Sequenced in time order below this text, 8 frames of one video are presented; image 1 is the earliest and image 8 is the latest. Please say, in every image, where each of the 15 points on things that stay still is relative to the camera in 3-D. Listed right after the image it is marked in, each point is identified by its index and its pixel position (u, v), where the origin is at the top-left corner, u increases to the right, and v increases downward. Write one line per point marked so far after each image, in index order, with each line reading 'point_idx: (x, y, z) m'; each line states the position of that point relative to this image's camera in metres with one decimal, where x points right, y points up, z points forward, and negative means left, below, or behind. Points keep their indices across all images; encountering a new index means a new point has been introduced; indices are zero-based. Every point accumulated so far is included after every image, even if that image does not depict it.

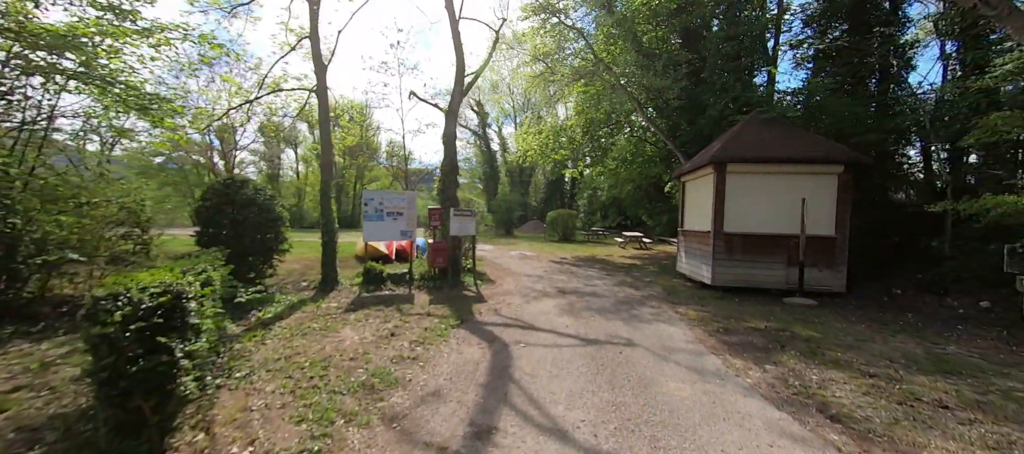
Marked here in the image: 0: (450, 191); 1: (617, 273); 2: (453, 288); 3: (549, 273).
0: (-1.7, +1.0, +10.4) m
1: (+3.5, -1.6, +12.8) m
2: (-1.4, -1.5, +9.2) m
3: (+1.3, -1.6, +12.7) m
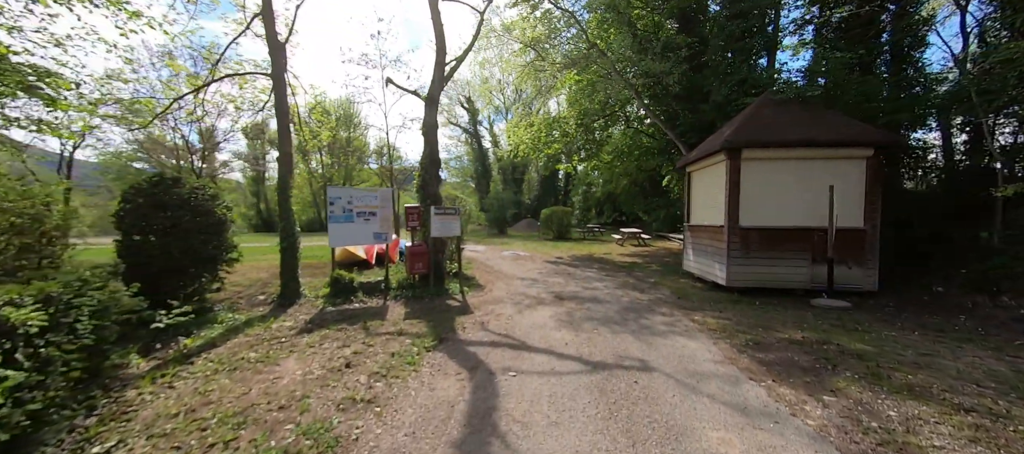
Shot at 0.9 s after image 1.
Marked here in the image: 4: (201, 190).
0: (-2.0, +1.0, +9.2) m
1: (+3.3, -1.5, +11.8) m
2: (-1.6, -1.5, +8.1) m
3: (+1.0, -1.5, +11.6) m
4: (-5.2, +0.6, +6.3) m
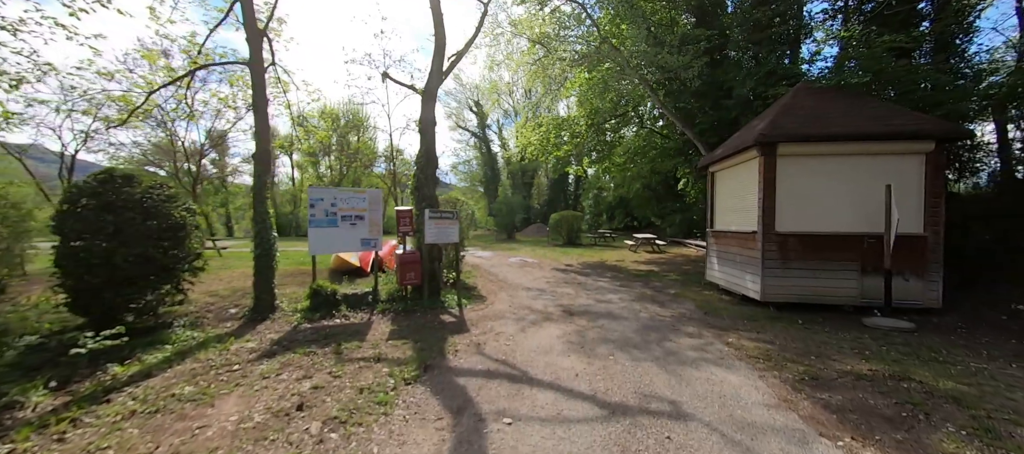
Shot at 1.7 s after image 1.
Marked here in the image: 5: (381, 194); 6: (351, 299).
0: (-1.9, +0.8, +8.4) m
1: (+3.4, -1.6, +10.7) m
2: (-1.6, -1.6, +7.2) m
3: (+1.1, -1.7, +10.7) m
4: (-5.1, +0.5, +5.5) m
5: (-2.5, +0.6, +7.3) m
6: (-3.0, -1.4, +7.0) m
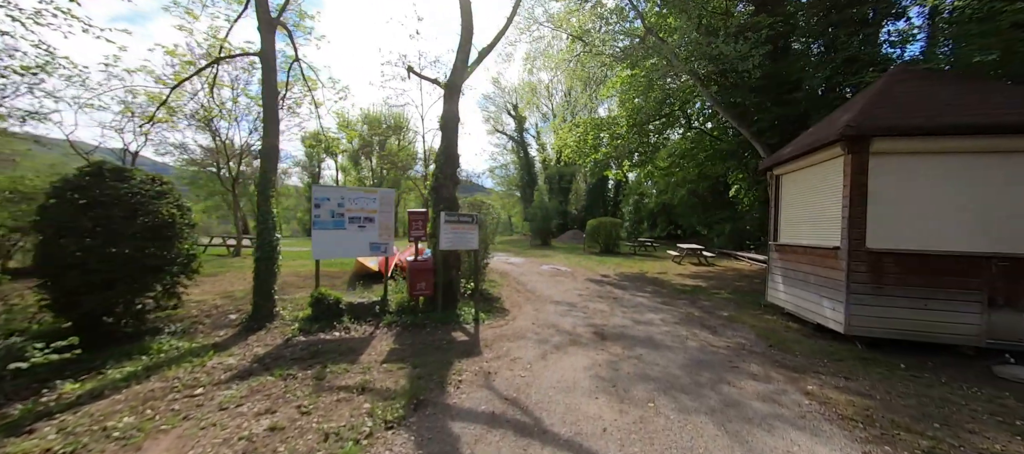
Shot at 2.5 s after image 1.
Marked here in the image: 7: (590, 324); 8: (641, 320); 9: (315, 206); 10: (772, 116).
0: (-1.3, +0.8, +7.7) m
1: (+4.1, -1.9, +9.4) m
2: (-1.2, -1.7, +6.4) m
3: (+1.8, -1.8, +9.6) m
4: (-4.9, +0.6, +5.1) m
5: (-2.1, +0.6, +6.7) m
6: (-2.6, -1.4, +6.4) m
7: (+1.5, -1.8, +7.2) m
8: (+2.5, -1.8, +7.5) m
9: (-3.3, +0.4, +6.3) m
10: (+8.1, +3.5, +11.8) m
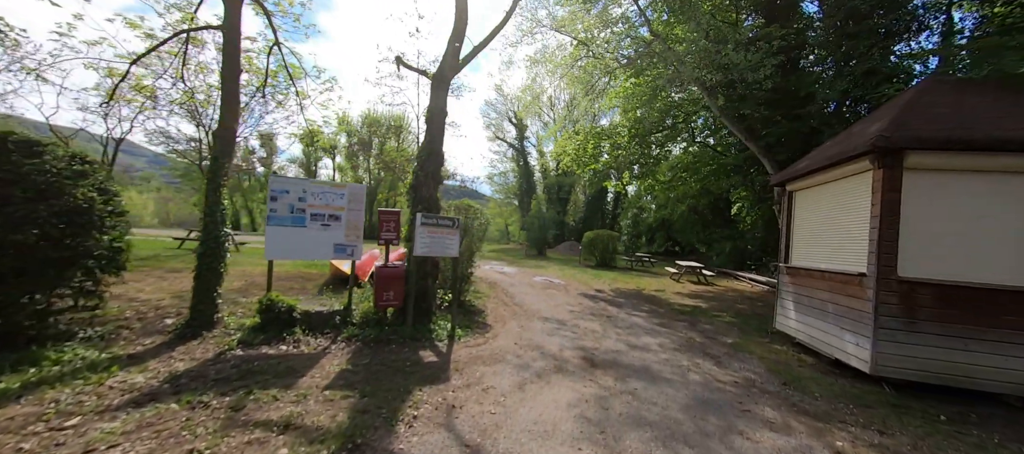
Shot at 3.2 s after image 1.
0: (-1.5, +0.7, +6.9) m
1: (+3.8, -2.2, +8.6) m
2: (-1.5, -1.7, +5.6) m
3: (+1.5, -2.1, +8.8) m
4: (-5.1, +0.7, +4.3) m
5: (-2.3, +0.6, +5.9) m
6: (-2.9, -1.4, +5.6) m
7: (+1.1, -2.0, +6.4) m
8: (+2.2, -2.1, +6.7) m
9: (-3.5, +0.4, +5.5) m
10: (+8.0, +2.8, +11.2) m
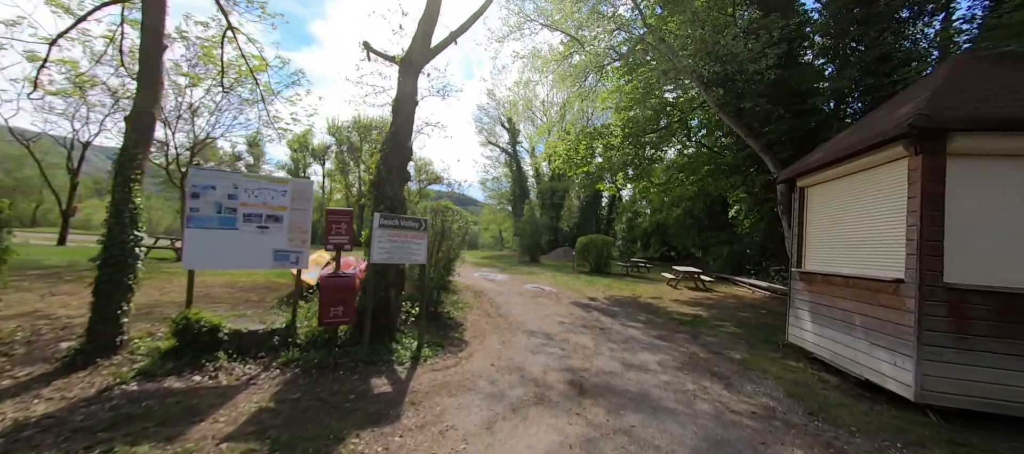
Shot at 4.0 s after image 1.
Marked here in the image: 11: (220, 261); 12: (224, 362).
0: (-1.9, +0.7, +6.0) m
1: (+3.4, -2.3, +7.8) m
2: (-1.9, -1.7, +4.6) m
3: (+1.1, -2.2, +7.9) m
4: (-5.4, +0.7, +3.4) m
5: (-2.7, +0.5, +5.0) m
6: (-3.3, -1.4, +4.6) m
7: (+0.8, -2.0, +5.5) m
8: (+1.8, -2.1, +5.8) m
9: (-3.8, +0.4, +4.6) m
10: (+7.5, +2.8, +10.4) m
11: (-3.6, -0.4, +4.6) m
12: (-3.3, -1.5, +4.3) m
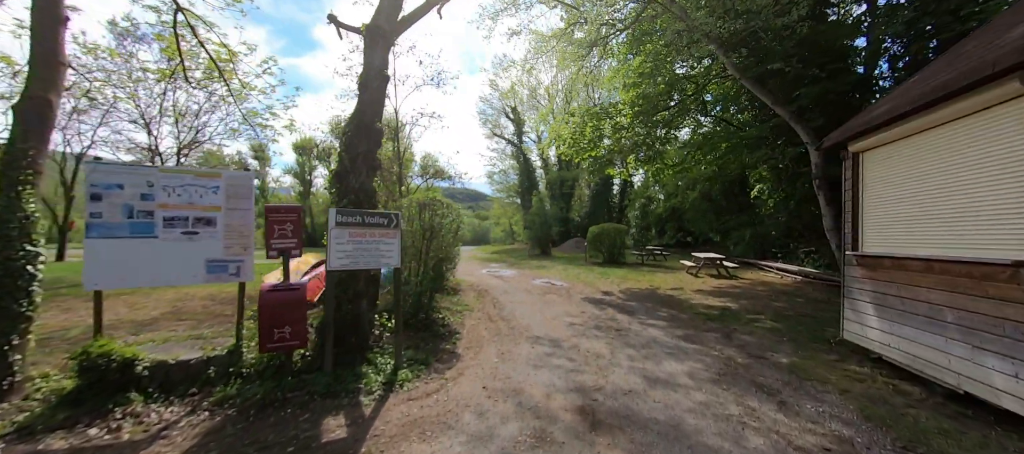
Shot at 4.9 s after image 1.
0: (-2.1, +0.7, +5.1) m
1: (+3.4, -1.9, +6.7) m
2: (-1.9, -1.7, +3.7) m
3: (+1.2, -1.9, +6.9) m
4: (-5.7, +0.5, +2.5) m
5: (-2.8, +0.5, +4.1) m
6: (-3.4, -1.5, +3.7) m
7: (+0.8, -1.9, +4.5) m
8: (+1.8, -1.9, +4.8) m
9: (-4.0, +0.3, +3.7) m
10: (+7.4, +3.4, +9.1) m
11: (-3.7, -0.5, +3.7) m
12: (-3.4, -1.6, +3.4) m
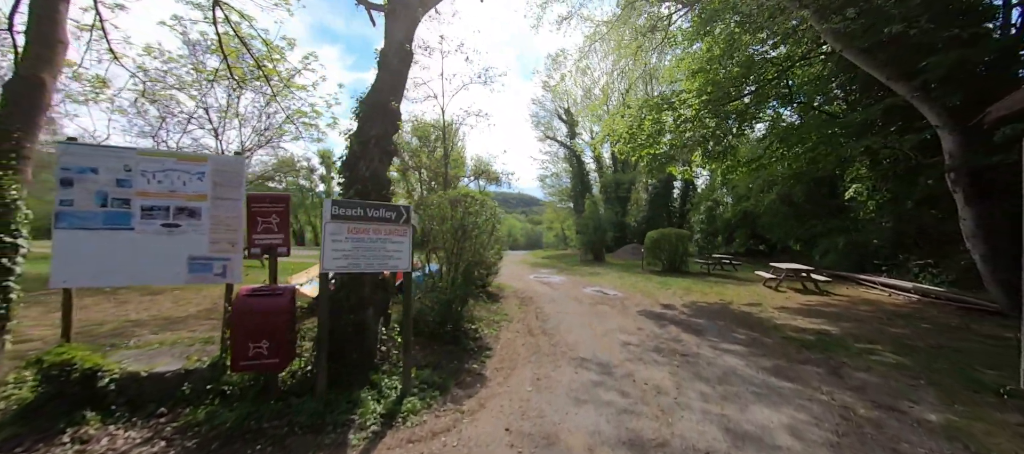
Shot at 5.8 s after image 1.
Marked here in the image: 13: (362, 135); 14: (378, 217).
0: (-1.6, +0.7, +4.3) m
1: (+4.0, -2.0, +5.2) m
2: (-1.7, -1.7, +3.0) m
3: (+1.8, -2.0, +5.7) m
4: (-5.5, +0.6, +2.4) m
5: (-2.5, +0.6, +3.5) m
6: (-3.1, -1.4, +3.2) m
7: (+1.0, -1.8, +3.3) m
8: (+2.1, -1.9, +3.5) m
9: (-3.8, +0.4, +3.3) m
10: (+8.3, +3.2, +7.1) m
11: (-3.5, -0.4, +3.3) m
12: (-3.2, -1.5, +2.9) m
13: (-1.8, +1.1, +4.4) m
14: (-1.3, +0.1, +3.7) m
